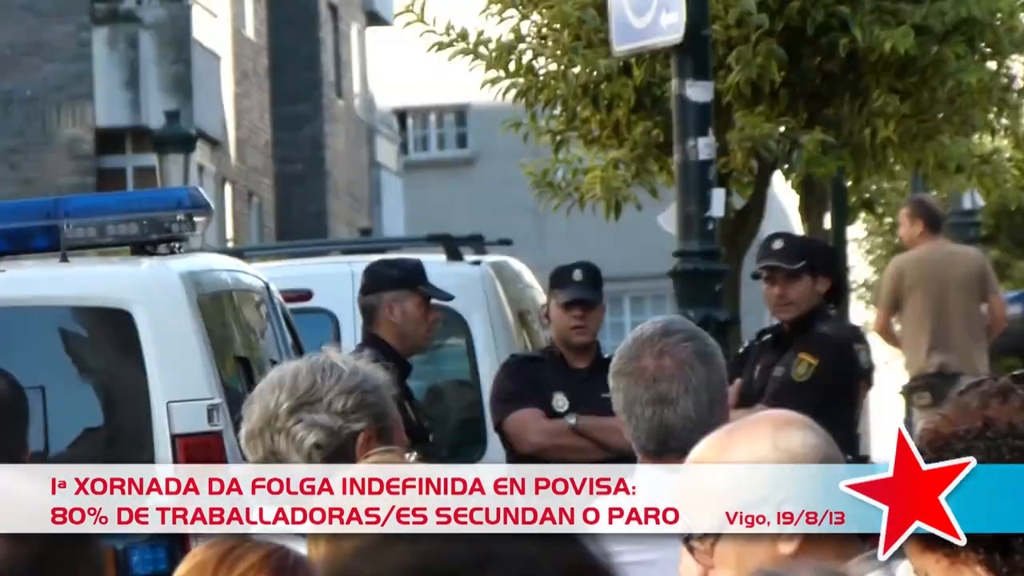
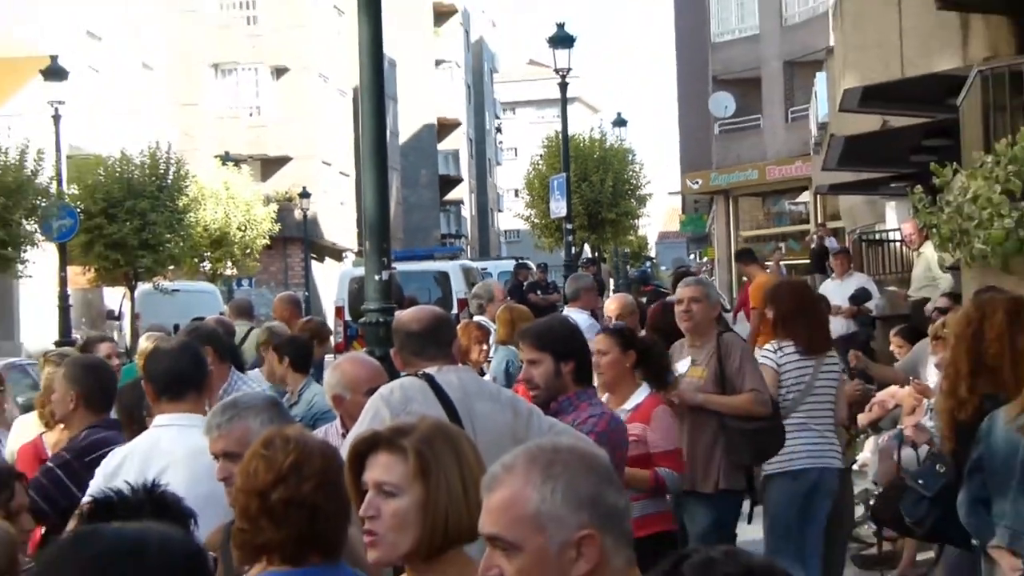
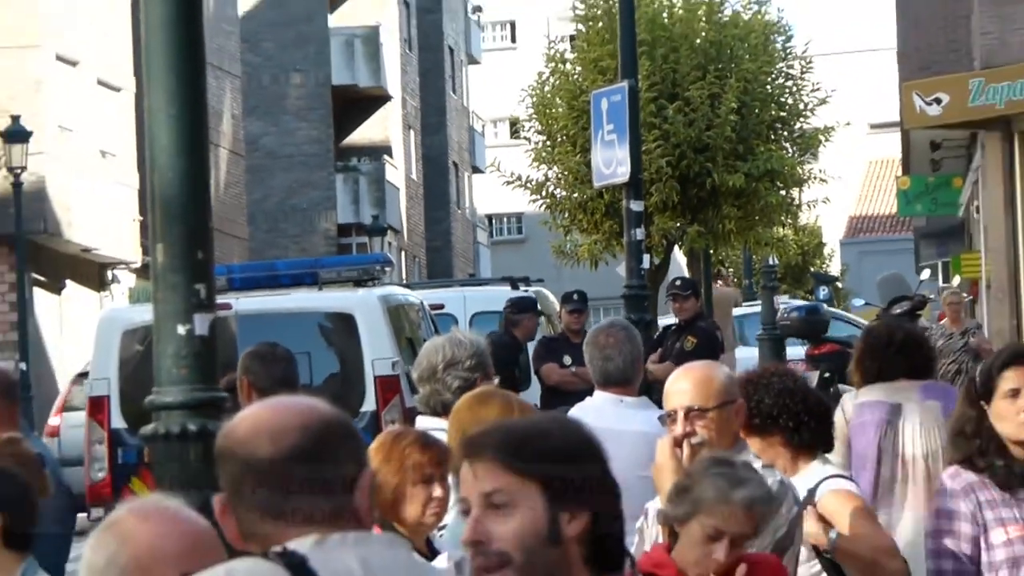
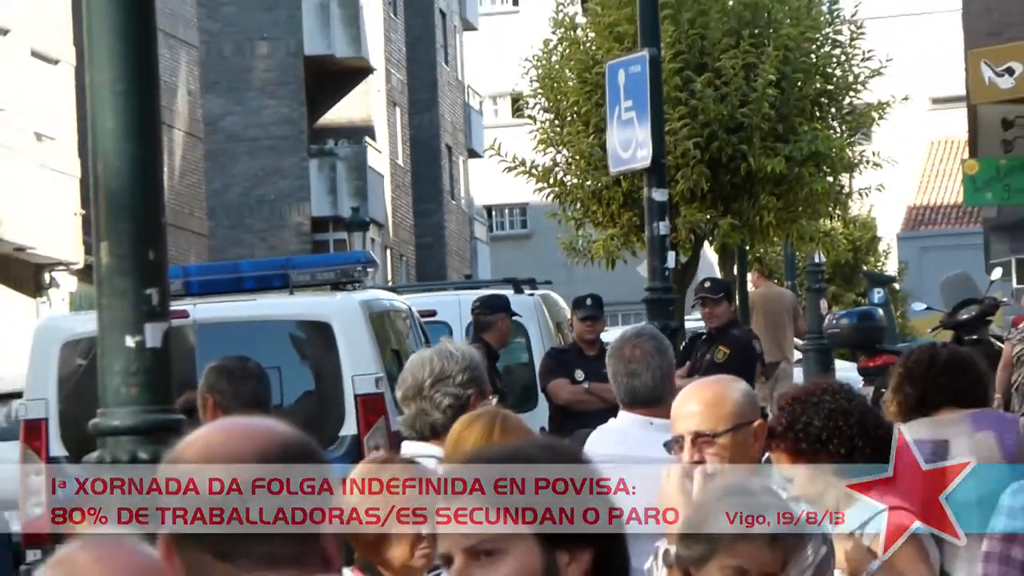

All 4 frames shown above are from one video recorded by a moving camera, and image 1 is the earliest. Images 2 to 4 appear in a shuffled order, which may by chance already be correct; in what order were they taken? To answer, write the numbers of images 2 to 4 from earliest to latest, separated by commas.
4, 3, 2
